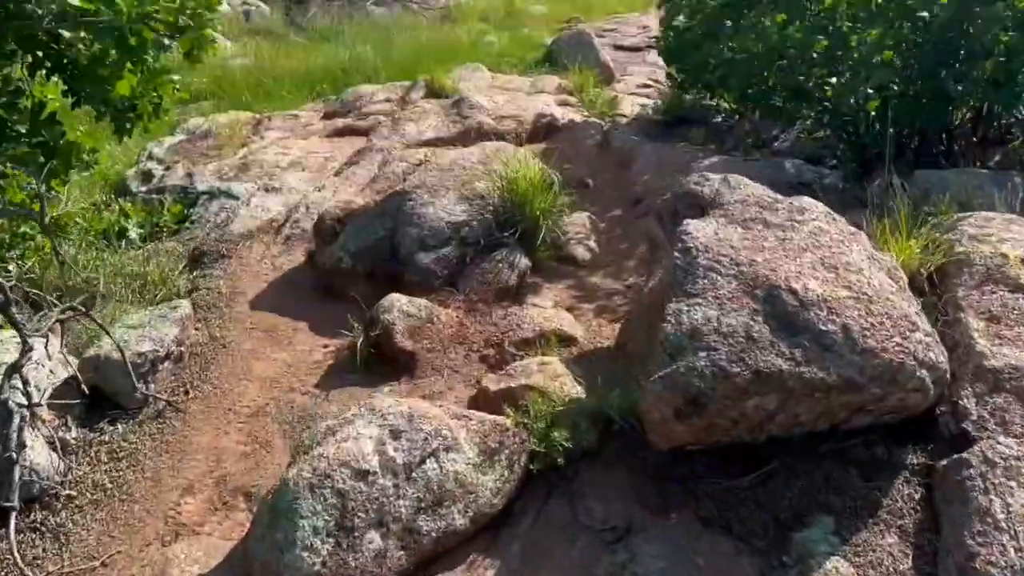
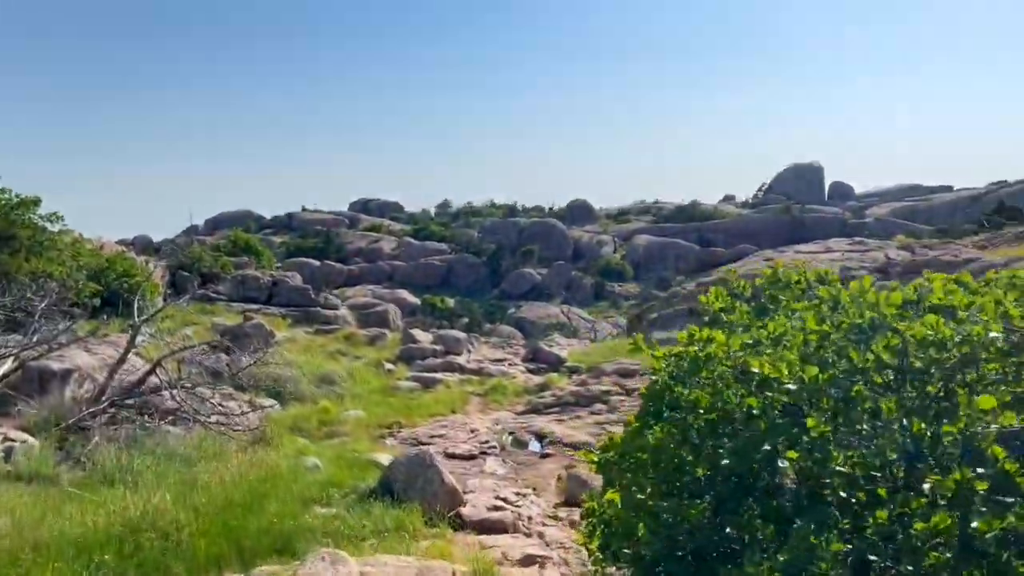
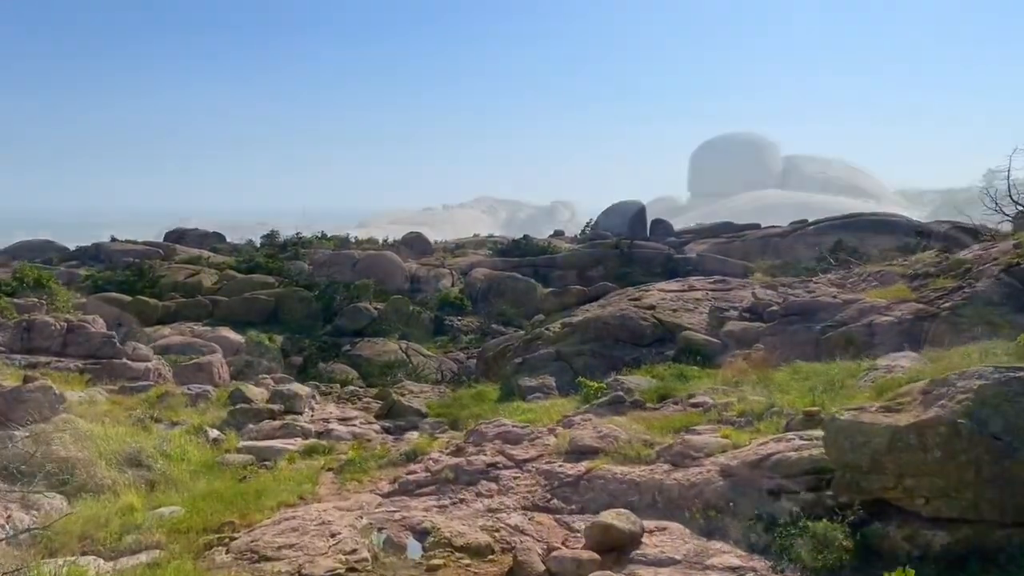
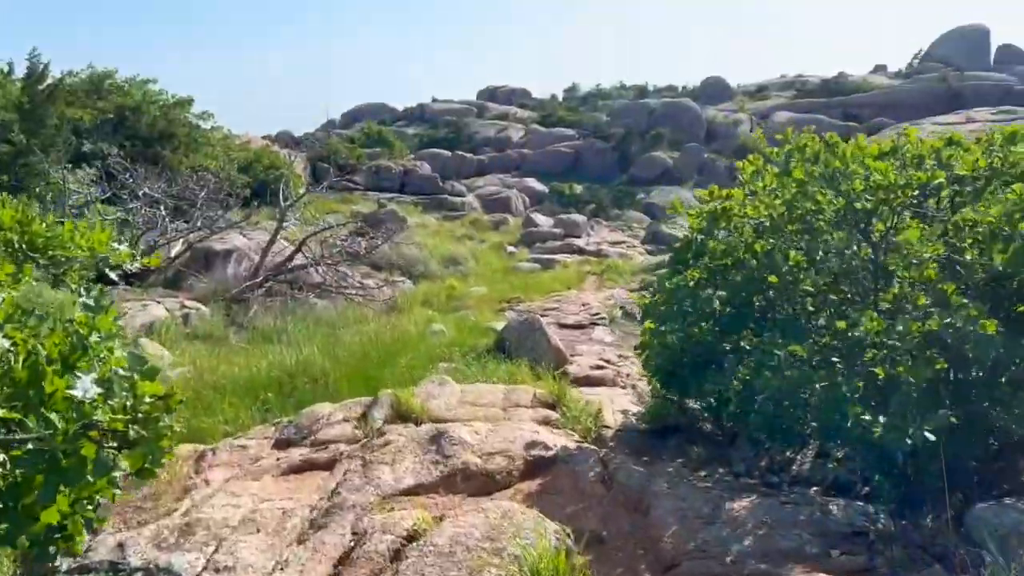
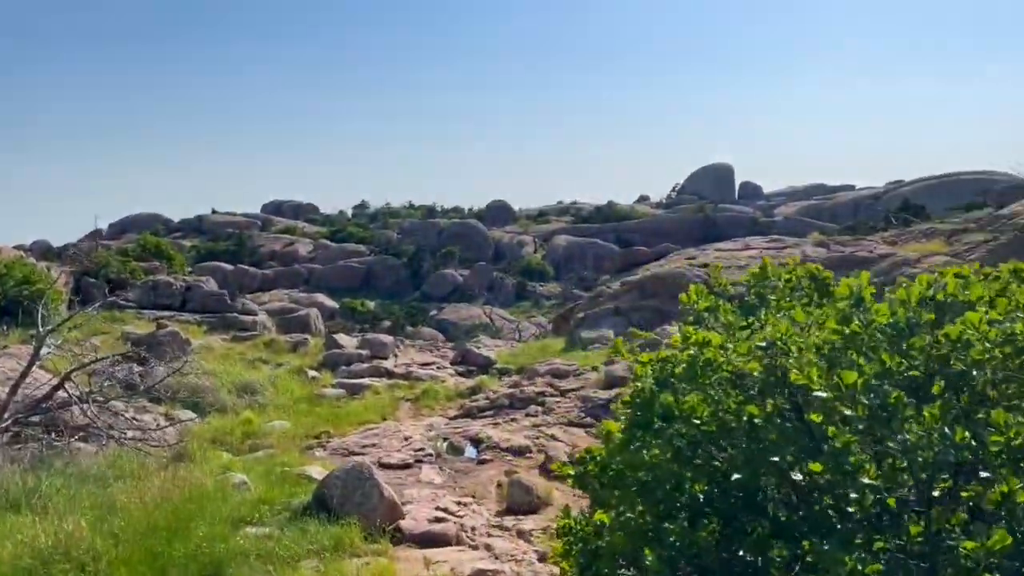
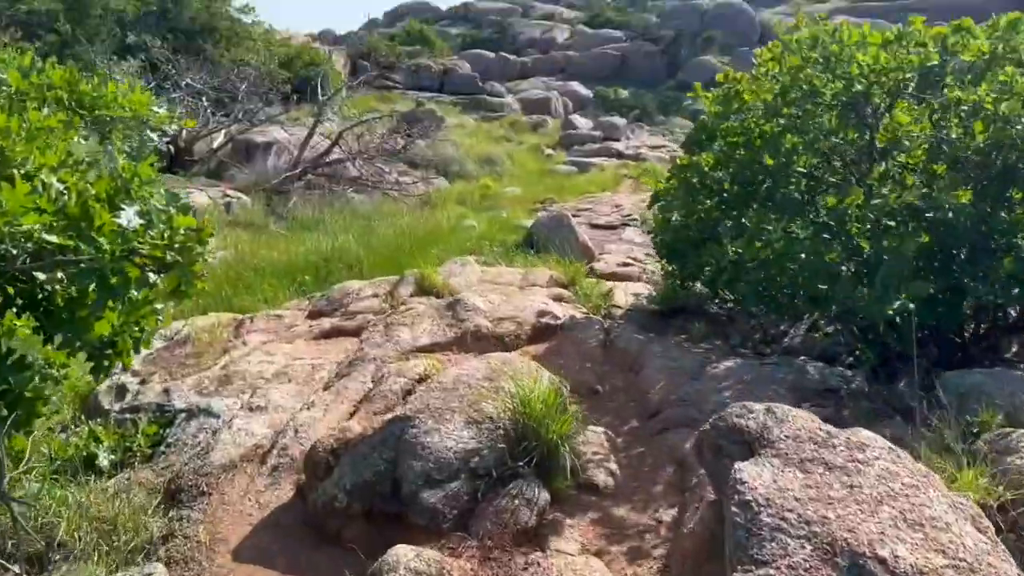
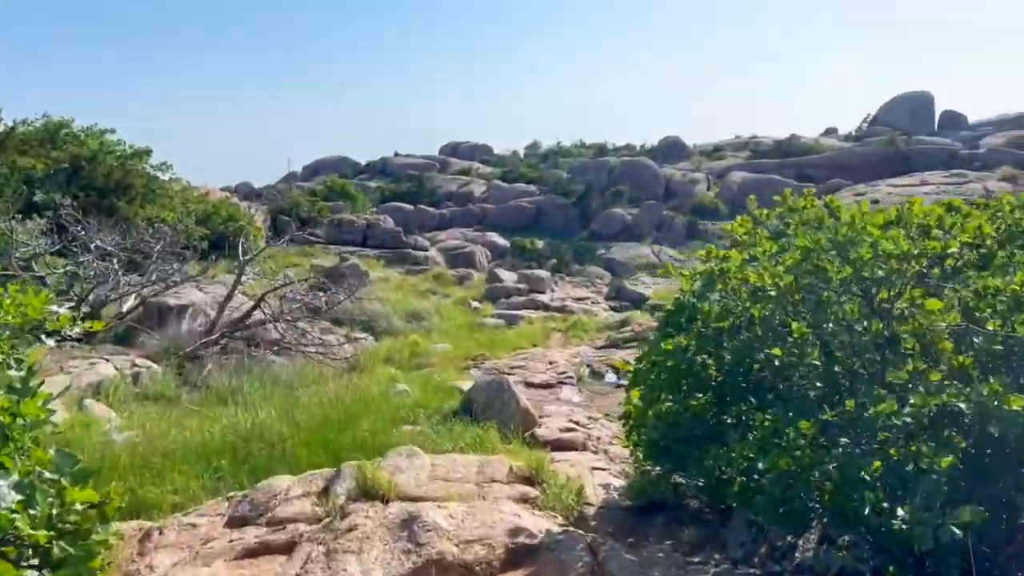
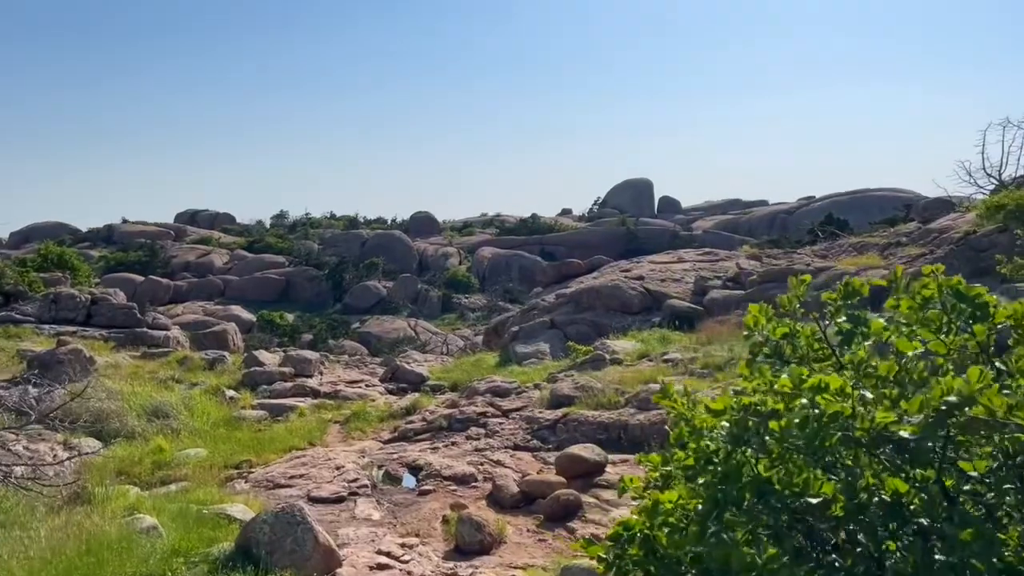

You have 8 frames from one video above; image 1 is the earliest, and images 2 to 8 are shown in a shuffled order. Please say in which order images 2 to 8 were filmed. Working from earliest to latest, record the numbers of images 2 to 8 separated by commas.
6, 4, 7, 2, 5, 8, 3
